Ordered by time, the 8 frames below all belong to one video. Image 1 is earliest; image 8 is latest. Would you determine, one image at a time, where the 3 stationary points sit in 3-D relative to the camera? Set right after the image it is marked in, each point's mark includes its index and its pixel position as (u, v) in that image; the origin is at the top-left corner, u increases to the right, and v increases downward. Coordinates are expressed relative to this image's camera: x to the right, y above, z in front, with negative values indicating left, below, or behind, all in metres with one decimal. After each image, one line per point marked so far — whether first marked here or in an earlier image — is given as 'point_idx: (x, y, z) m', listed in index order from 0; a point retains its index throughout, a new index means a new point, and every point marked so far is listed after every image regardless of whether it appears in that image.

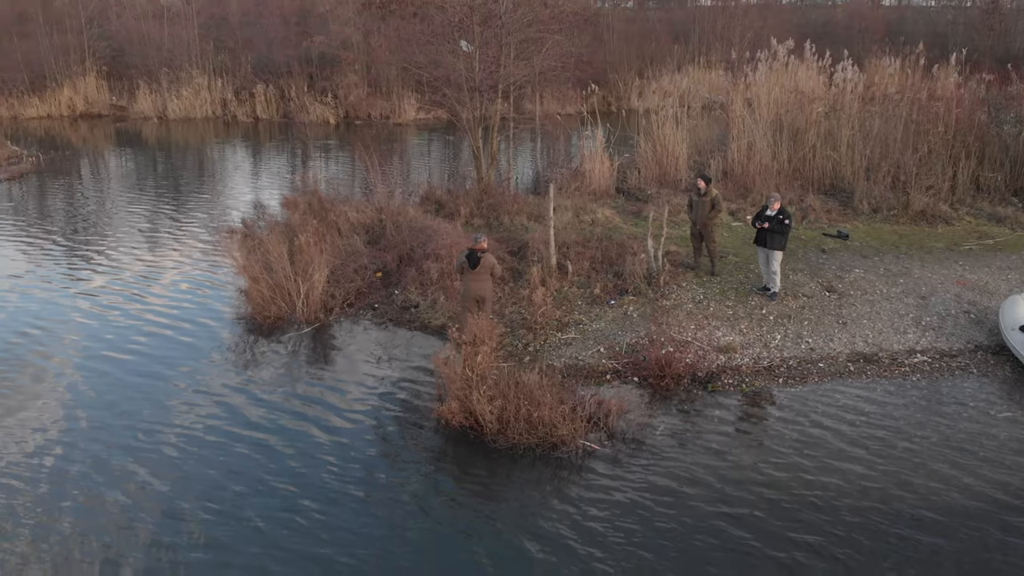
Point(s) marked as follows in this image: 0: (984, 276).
0: (+8.3, +0.2, +13.0) m
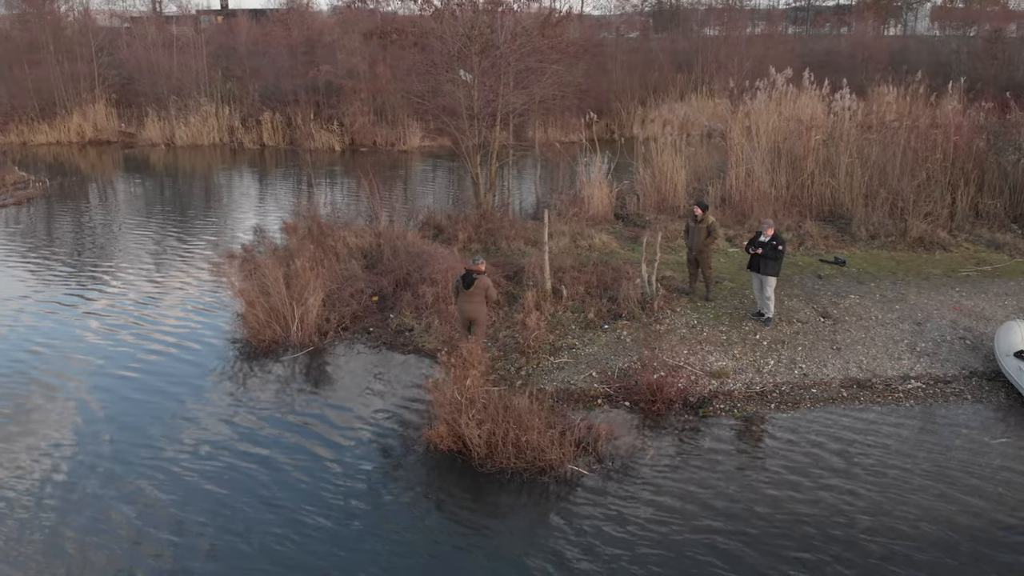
0: (+8.2, -0.3, +12.9) m
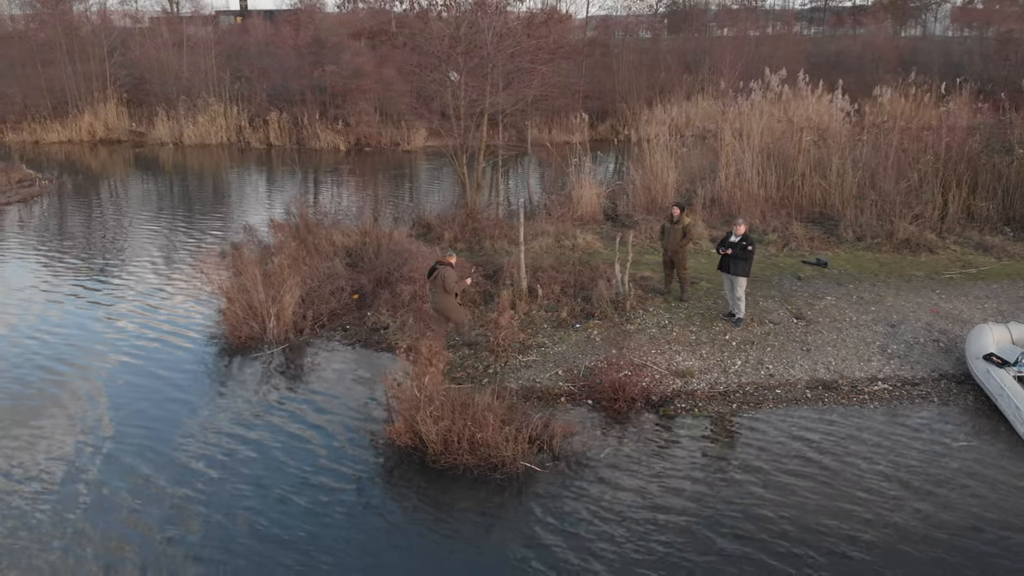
0: (+7.8, -0.3, +12.8) m
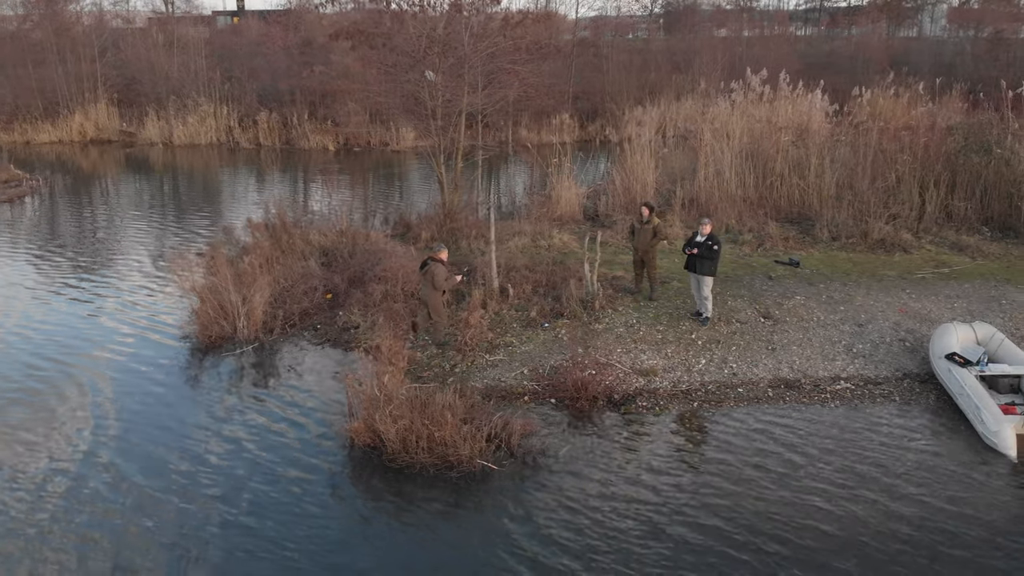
0: (+7.3, -0.3, +12.9) m
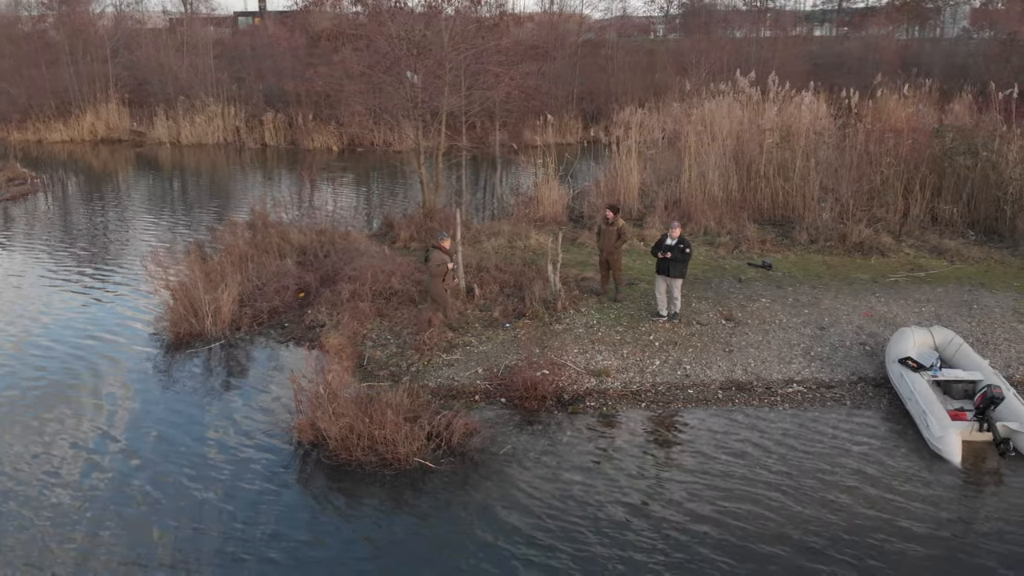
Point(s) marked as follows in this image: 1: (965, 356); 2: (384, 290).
0: (+6.7, -0.4, +12.8) m
1: (+6.4, -1.0, +10.5) m
2: (-2.3, 0.0, +13.4) m
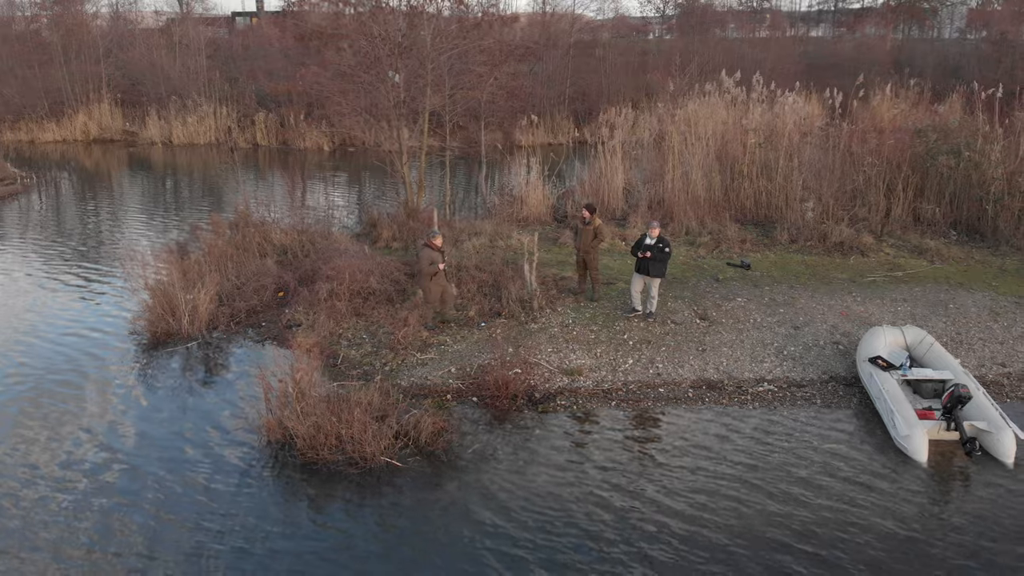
0: (+6.2, -0.3, +12.8) m
1: (+6.0, -1.0, +10.5) m
2: (-2.7, 0.0, +13.4) m
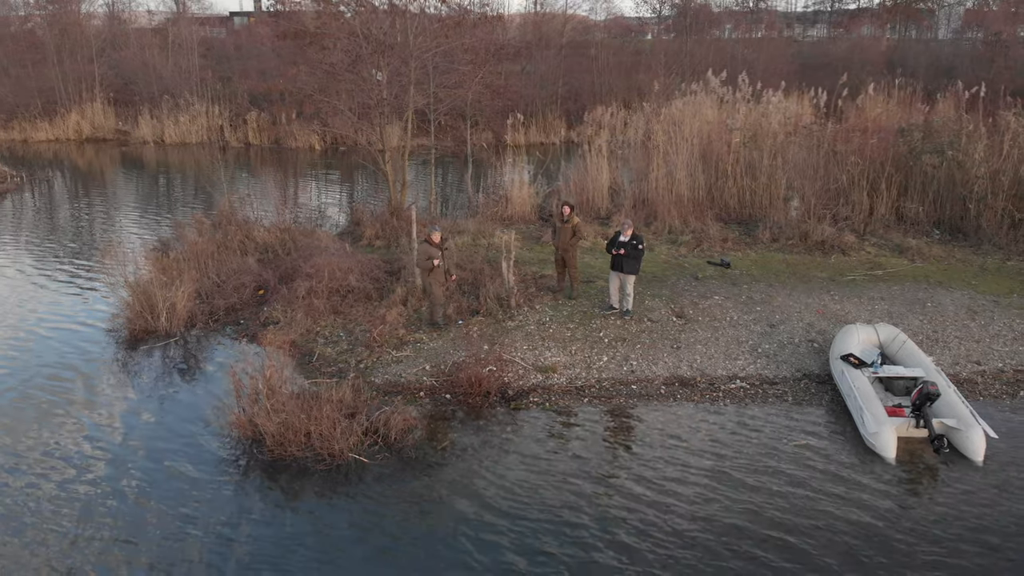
0: (+5.9, -0.3, +12.8) m
1: (+5.7, -0.9, +10.6) m
2: (-3.1, 0.0, +13.4) m
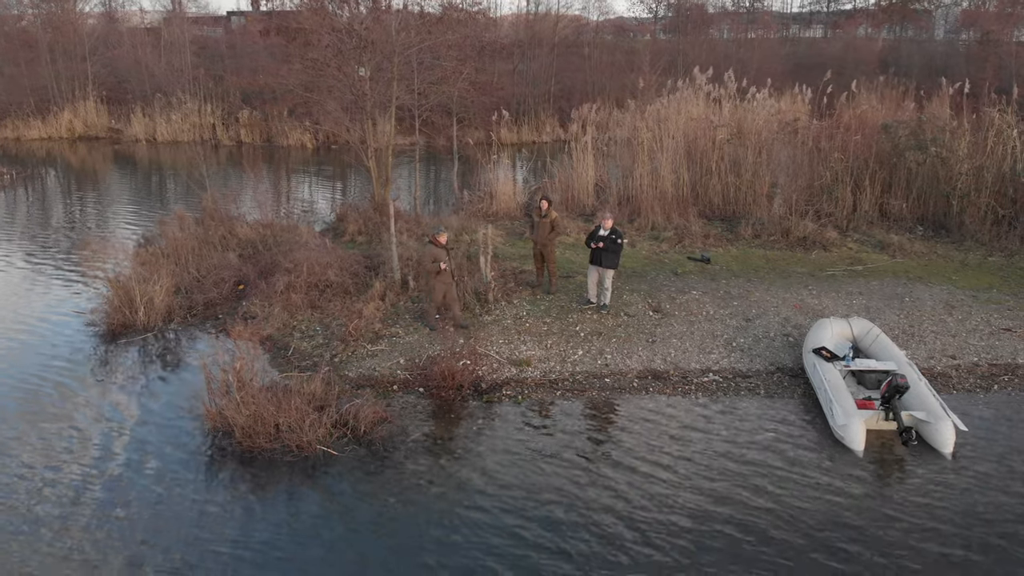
0: (+5.5, -0.2, +12.9) m
1: (+5.3, -0.8, +10.6) m
2: (-3.5, +0.1, +13.4) m
